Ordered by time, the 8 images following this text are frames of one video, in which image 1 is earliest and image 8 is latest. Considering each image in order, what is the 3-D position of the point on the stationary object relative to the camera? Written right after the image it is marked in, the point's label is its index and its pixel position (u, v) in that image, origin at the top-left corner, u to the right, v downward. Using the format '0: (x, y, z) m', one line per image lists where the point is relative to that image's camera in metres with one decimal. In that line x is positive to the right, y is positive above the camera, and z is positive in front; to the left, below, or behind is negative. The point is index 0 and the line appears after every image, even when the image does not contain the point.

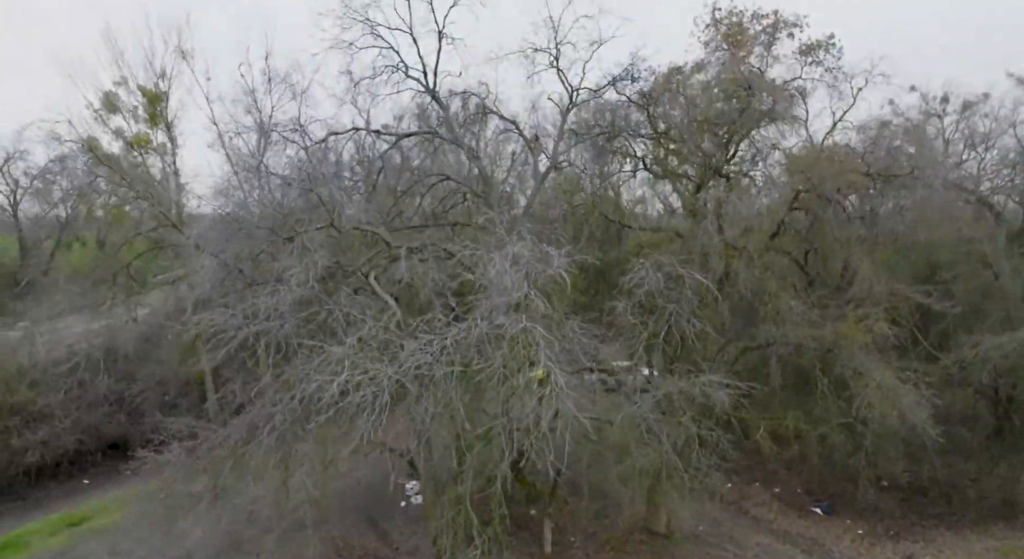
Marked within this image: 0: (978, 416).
0: (+7.7, -2.4, +13.9) m
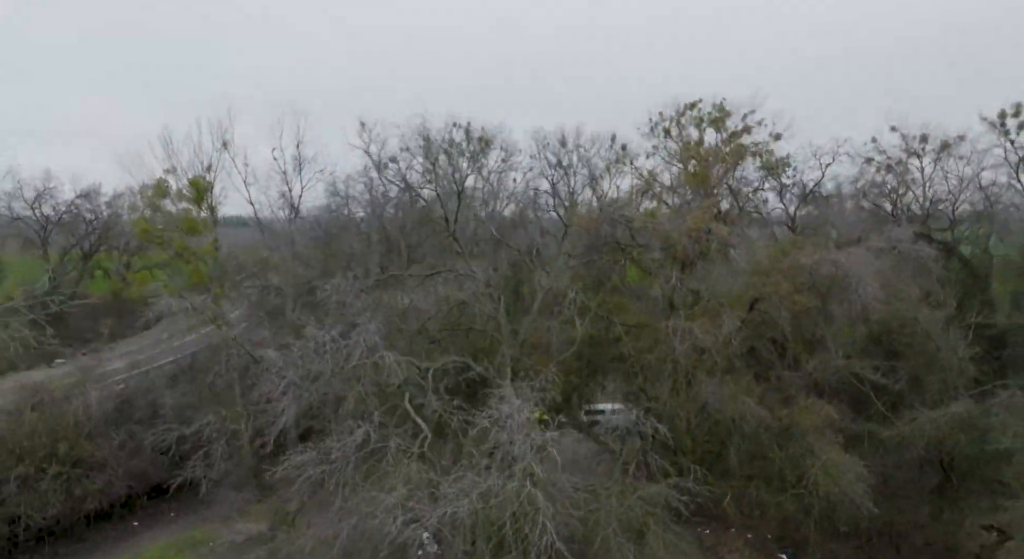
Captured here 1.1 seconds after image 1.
0: (+7.8, -3.8, +15.8) m
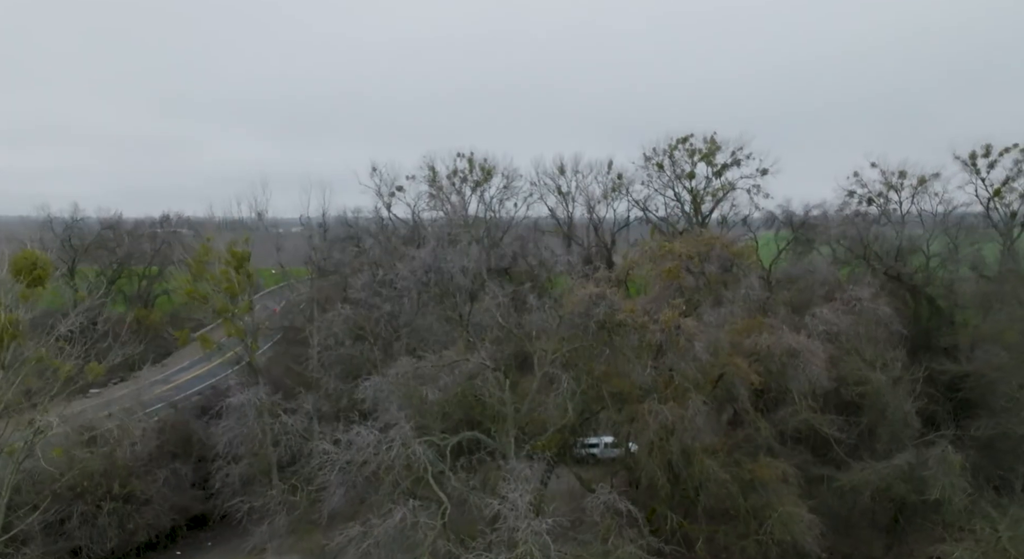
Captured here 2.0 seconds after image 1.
0: (+7.8, -5.1, +18.0) m
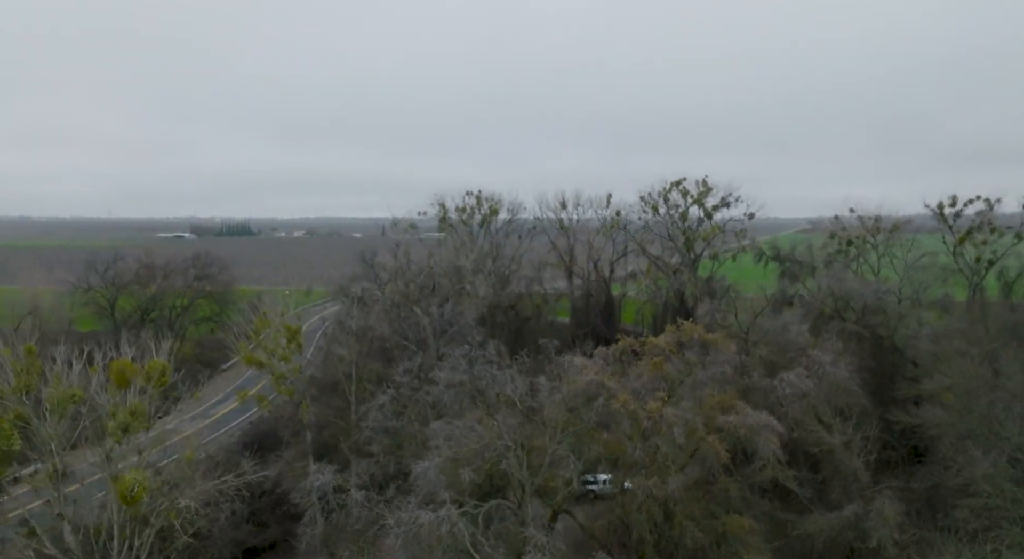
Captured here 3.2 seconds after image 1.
0: (+8.2, -7.0, +21.2) m
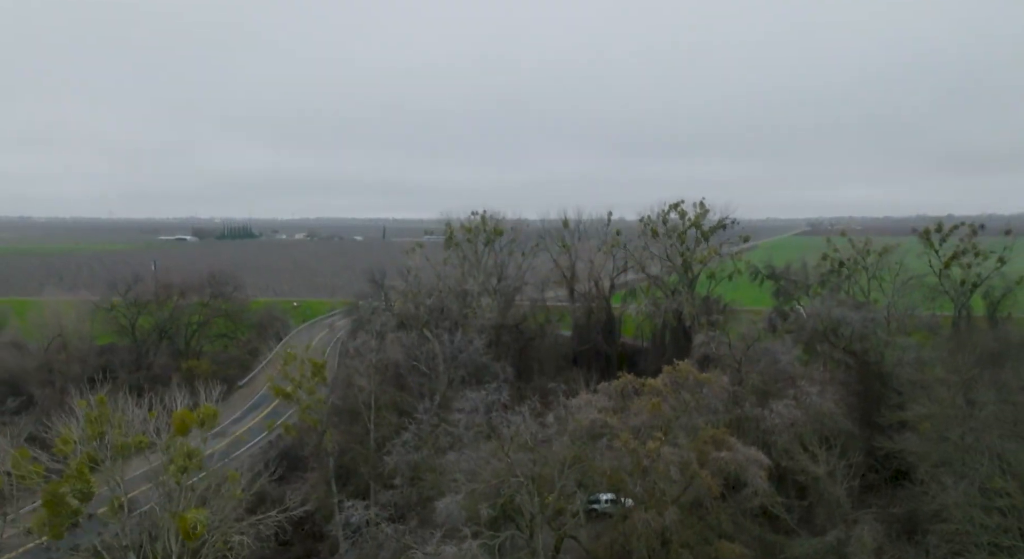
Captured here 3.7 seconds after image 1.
0: (+8.4, -8.1, +23.0) m
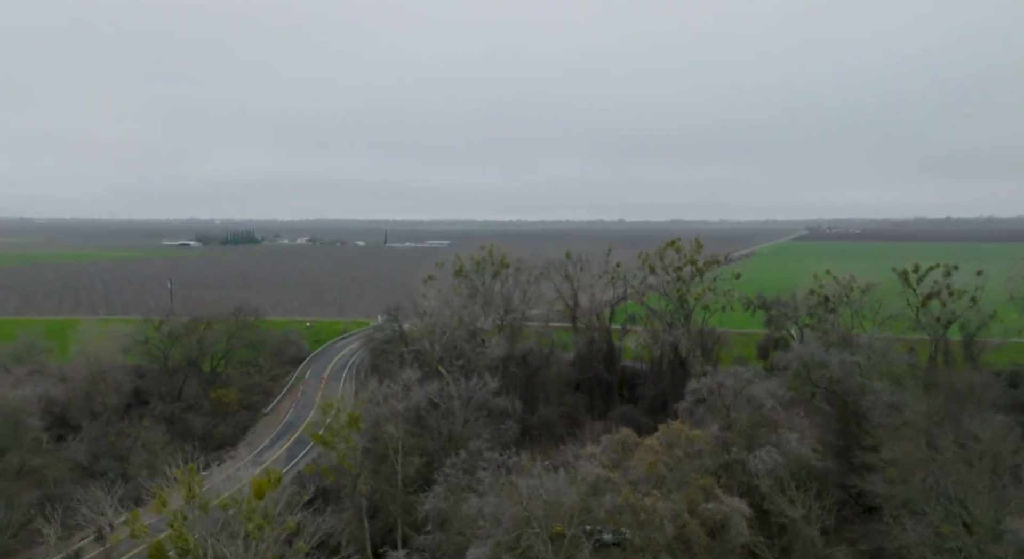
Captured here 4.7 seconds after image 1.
0: (+8.8, -10.1, +26.1) m
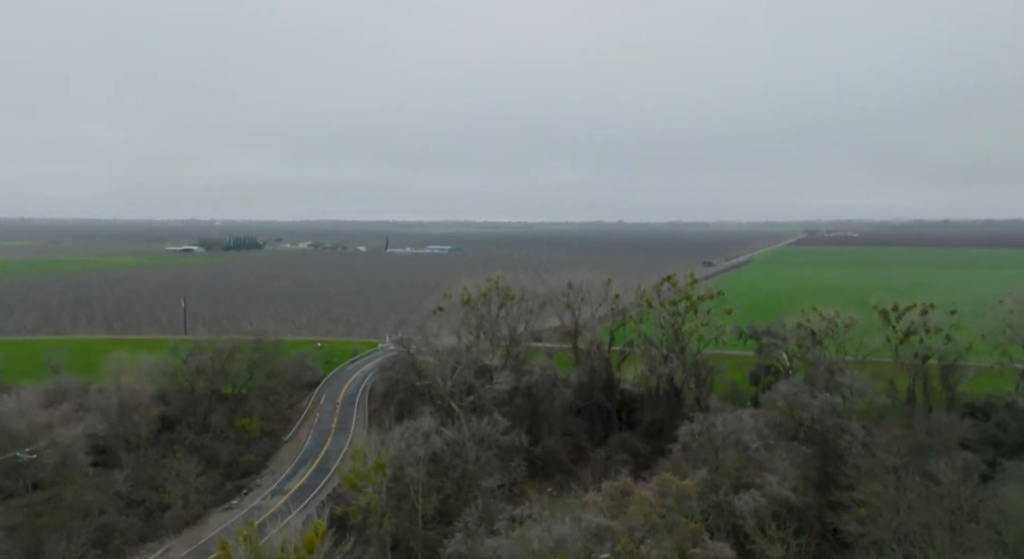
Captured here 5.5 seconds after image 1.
0: (+9.2, -12.3, +29.3) m
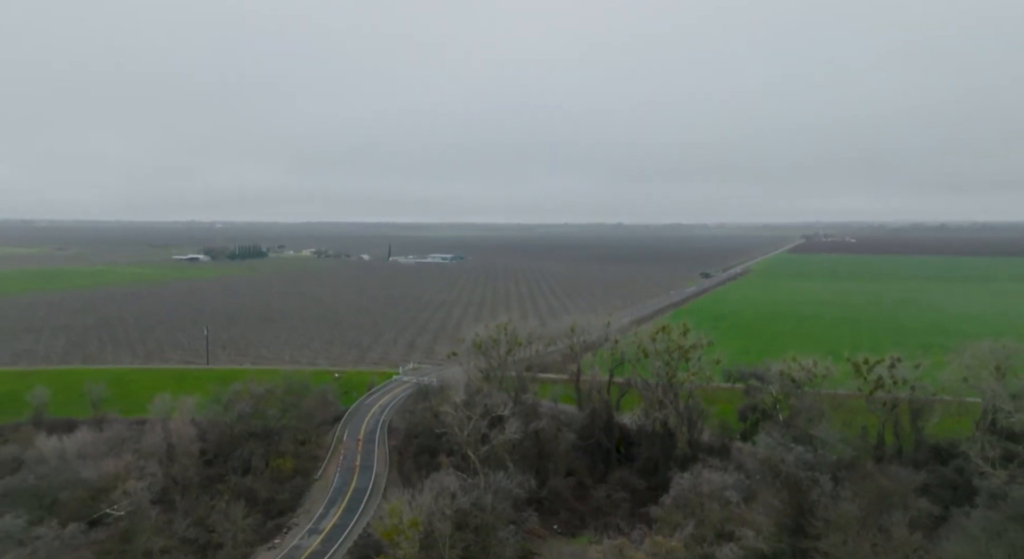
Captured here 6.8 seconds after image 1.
0: (+9.9, -16.0, +34.8) m
